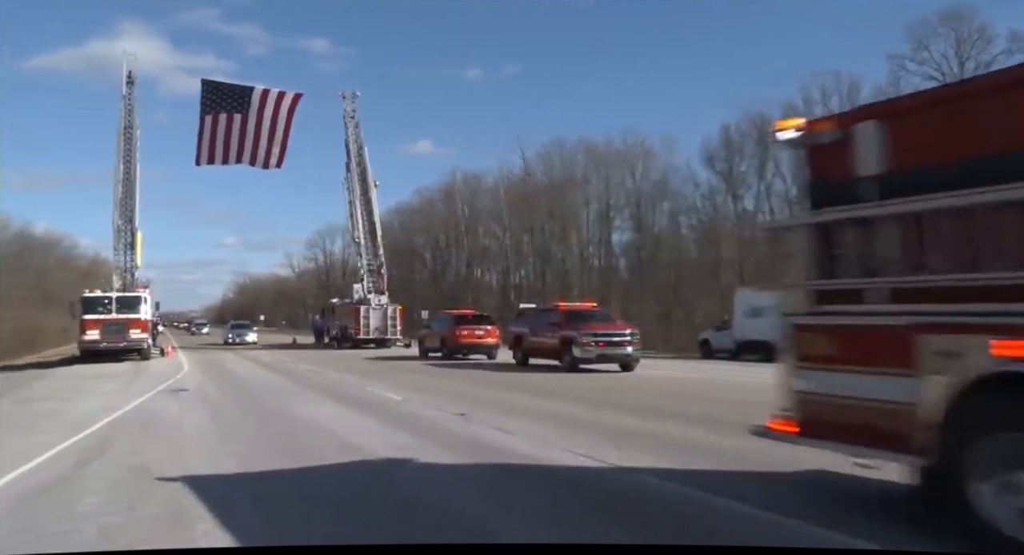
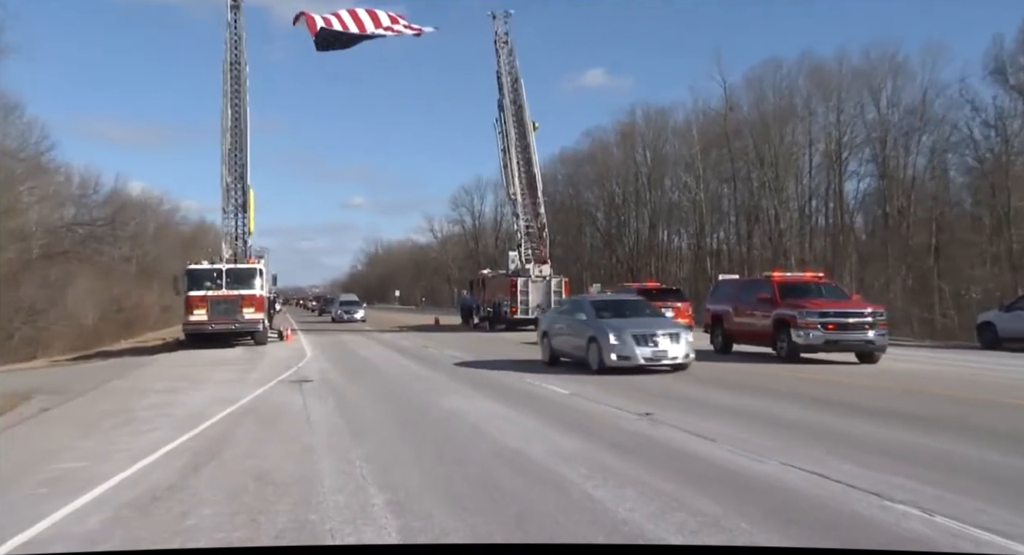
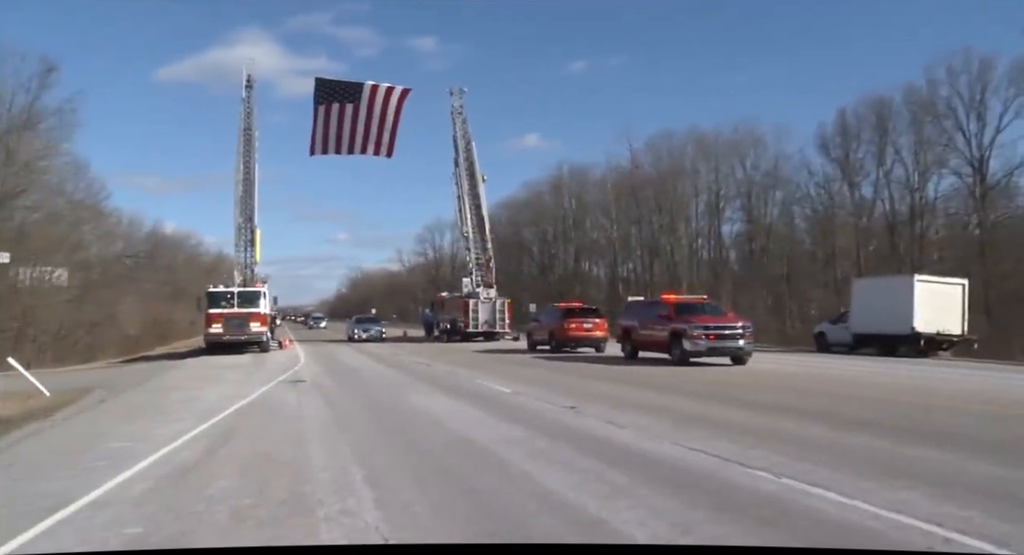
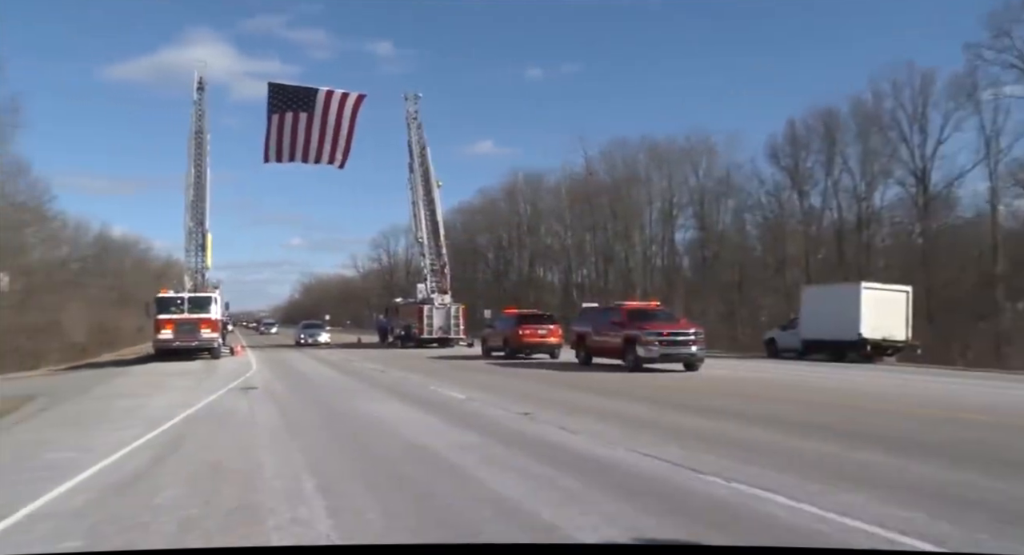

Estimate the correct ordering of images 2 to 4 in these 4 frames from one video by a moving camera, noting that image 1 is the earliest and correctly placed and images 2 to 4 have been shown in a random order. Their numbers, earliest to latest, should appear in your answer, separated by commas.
4, 3, 2
